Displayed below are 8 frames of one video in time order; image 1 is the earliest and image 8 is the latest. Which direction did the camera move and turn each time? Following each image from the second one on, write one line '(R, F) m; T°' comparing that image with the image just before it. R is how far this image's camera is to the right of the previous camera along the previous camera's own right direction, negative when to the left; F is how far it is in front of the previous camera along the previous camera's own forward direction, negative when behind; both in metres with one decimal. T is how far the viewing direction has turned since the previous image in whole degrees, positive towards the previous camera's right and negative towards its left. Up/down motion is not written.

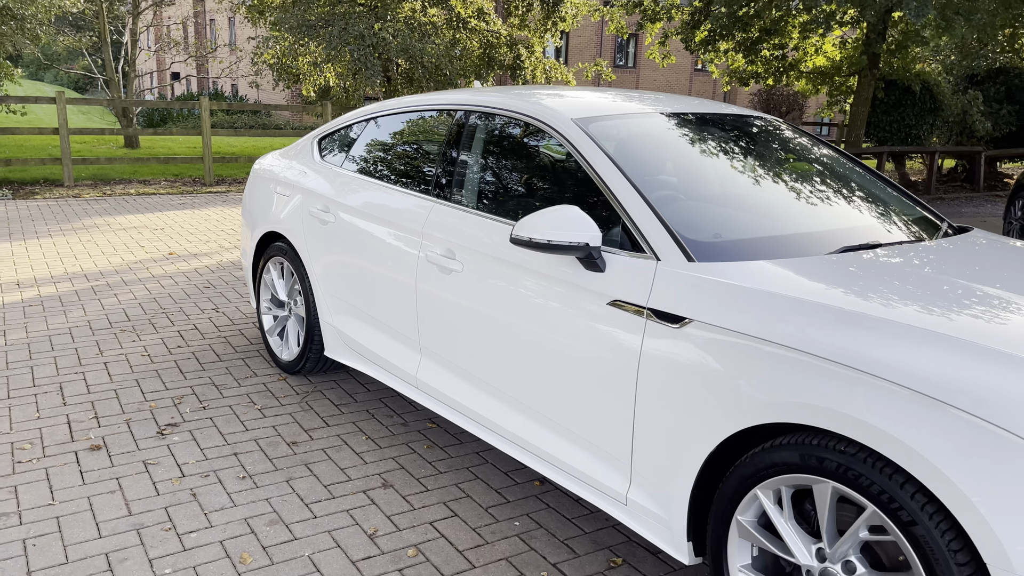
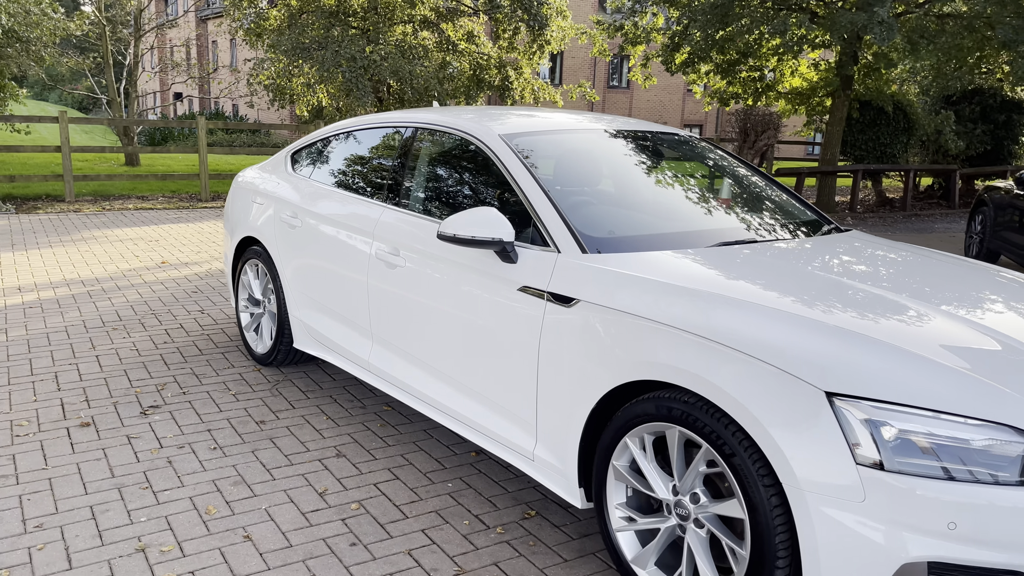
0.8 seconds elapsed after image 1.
(+0.3, -0.5) m; 0°
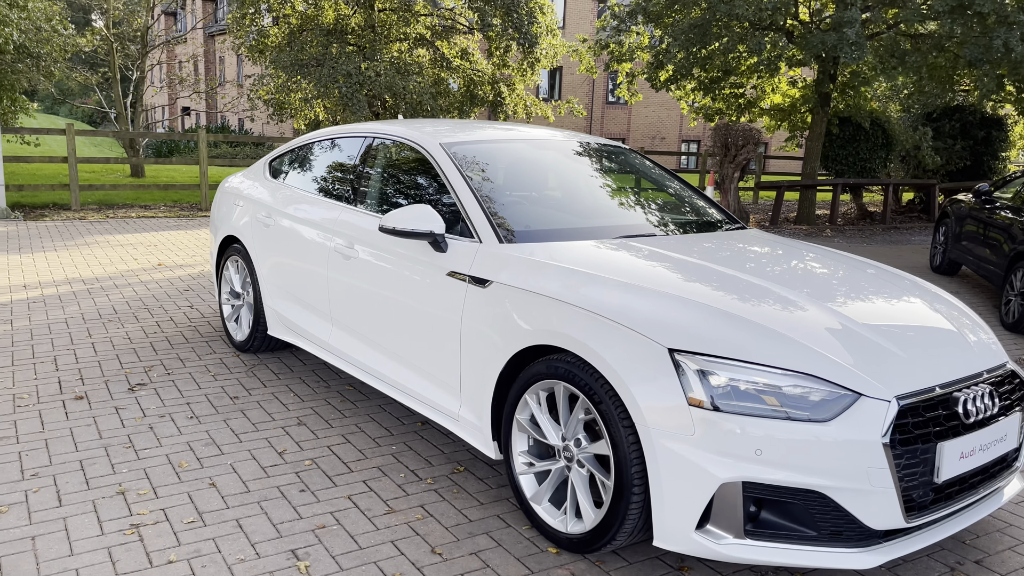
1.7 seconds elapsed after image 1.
(+0.3, -0.5) m; 0°
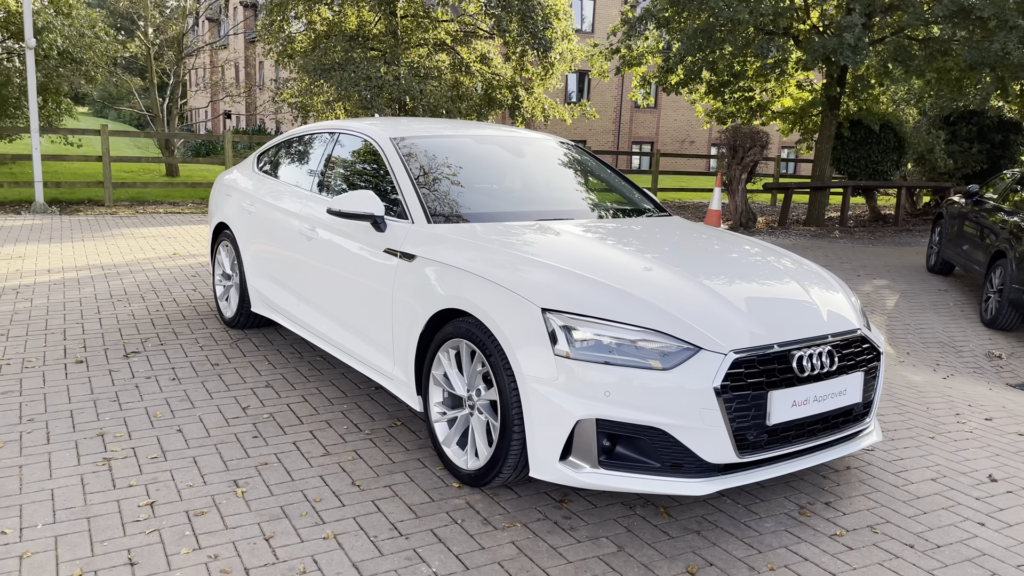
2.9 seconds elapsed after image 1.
(+0.5, -0.5) m; -3°
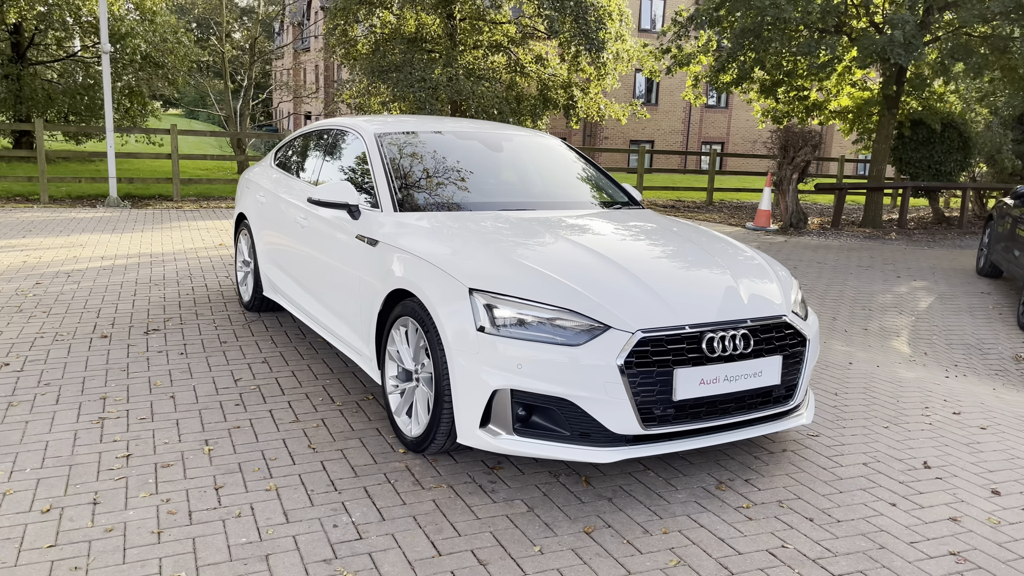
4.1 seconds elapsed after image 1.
(+0.6, -0.2) m; -5°
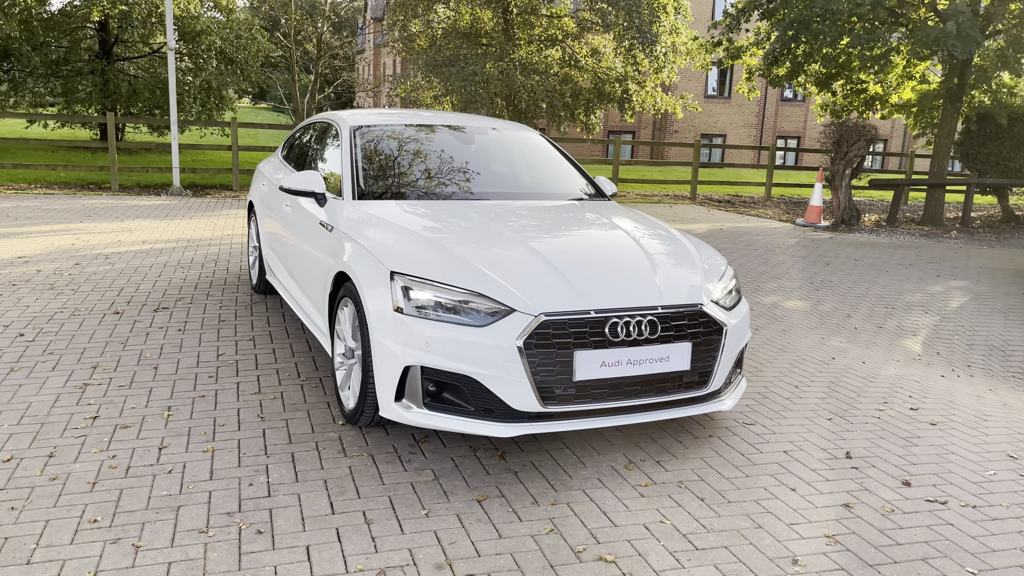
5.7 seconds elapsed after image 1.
(+0.7, -0.2) m; -5°
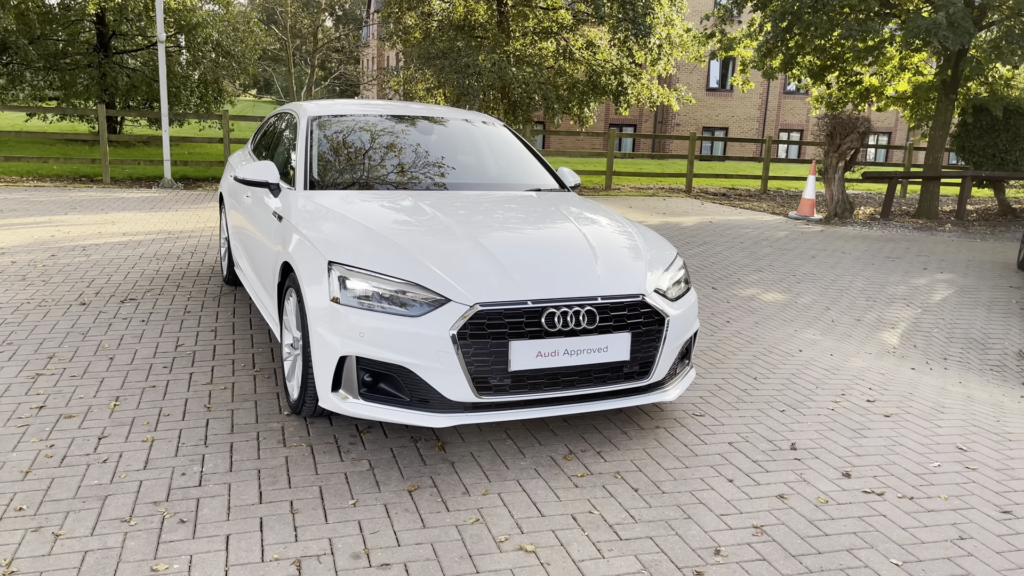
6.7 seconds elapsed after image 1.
(+0.3, 0.0) m; 0°
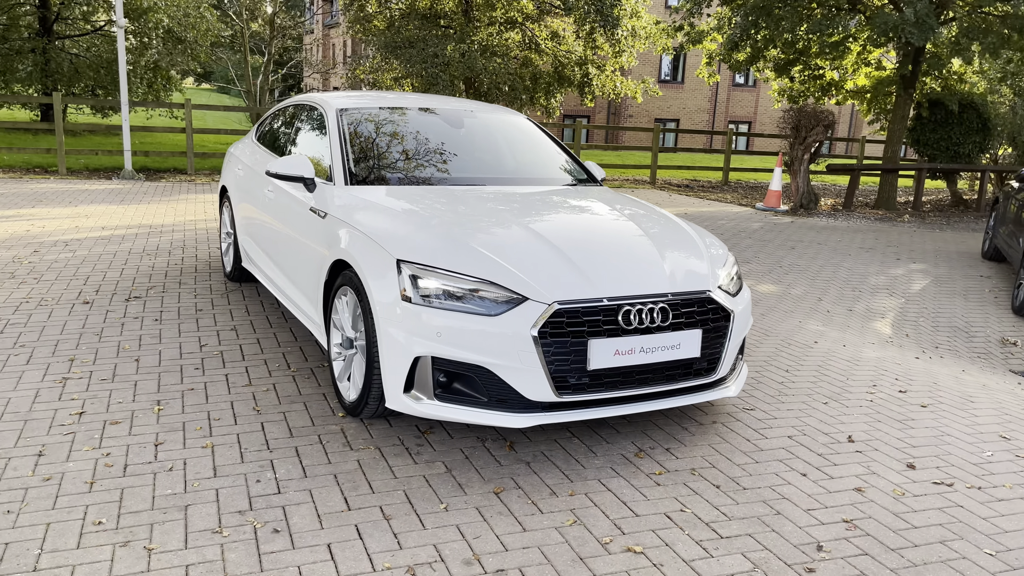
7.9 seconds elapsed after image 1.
(-0.5, +0.1) m; +4°
